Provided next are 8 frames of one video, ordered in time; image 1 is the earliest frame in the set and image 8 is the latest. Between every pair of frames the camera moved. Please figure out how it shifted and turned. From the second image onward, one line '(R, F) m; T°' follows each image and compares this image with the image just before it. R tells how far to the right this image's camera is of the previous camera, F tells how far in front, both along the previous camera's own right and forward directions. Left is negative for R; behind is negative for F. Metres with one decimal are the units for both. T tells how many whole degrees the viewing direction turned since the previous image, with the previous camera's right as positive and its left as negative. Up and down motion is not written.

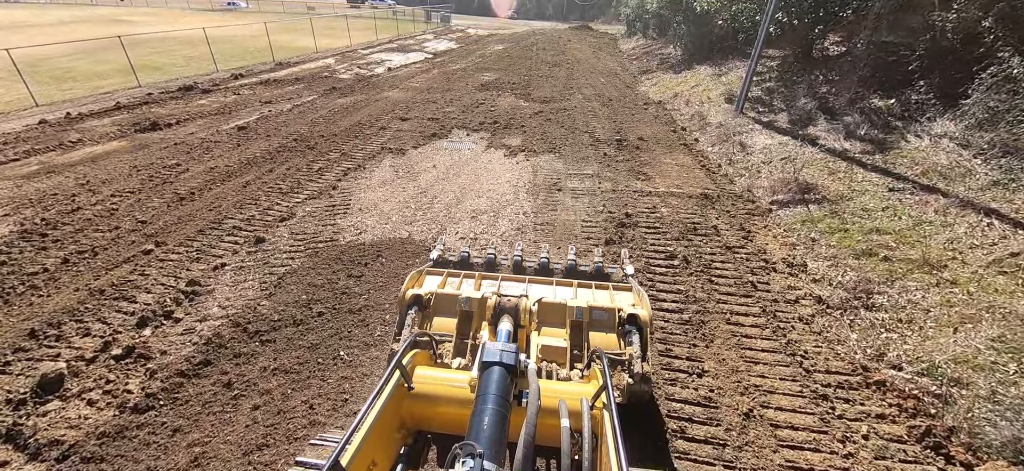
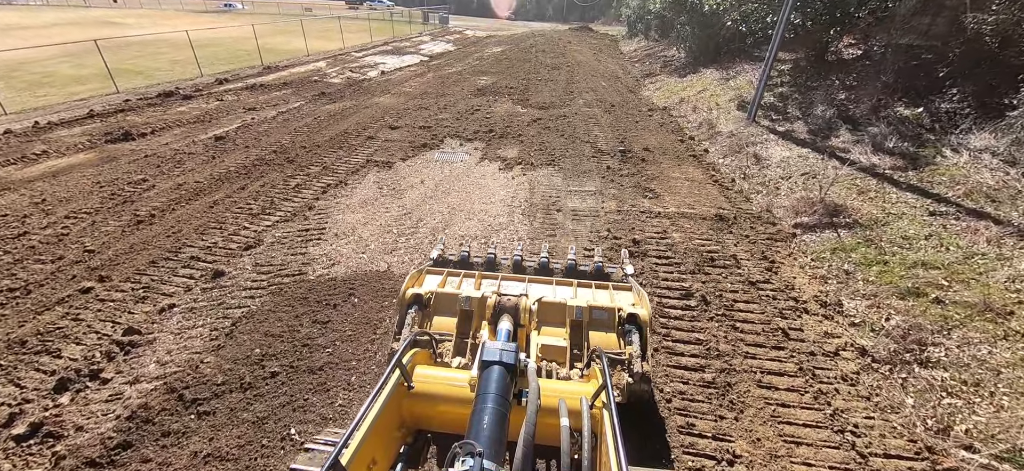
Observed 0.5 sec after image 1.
(+0.1, +0.8) m; 0°
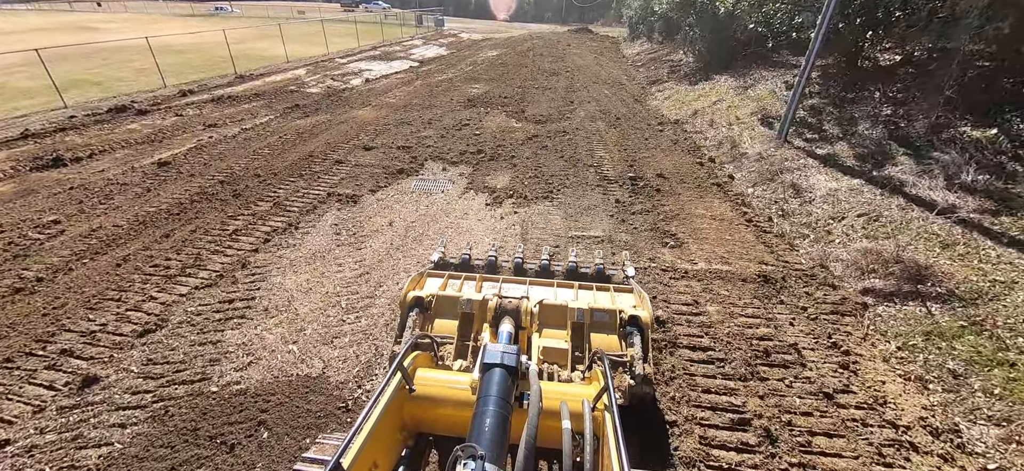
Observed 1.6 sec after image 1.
(+0.2, +1.6) m; 0°
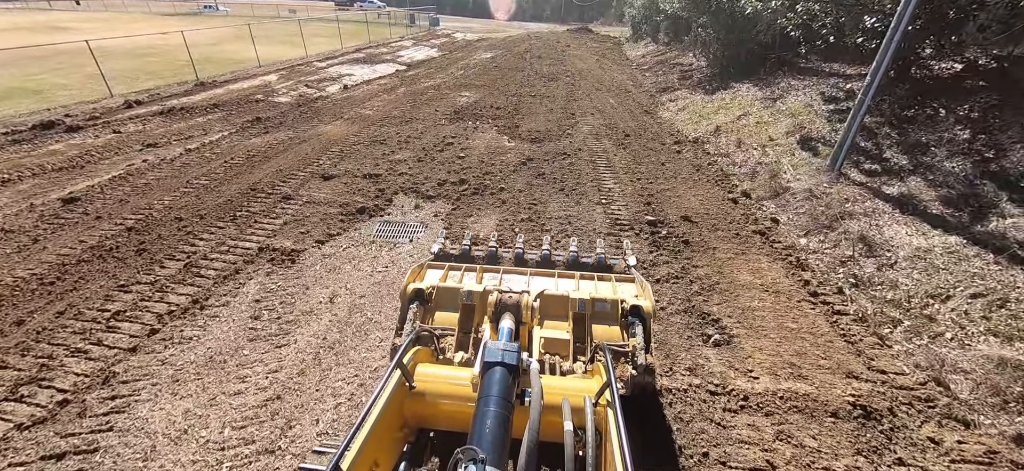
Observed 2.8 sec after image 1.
(+0.2, +1.8) m; 0°
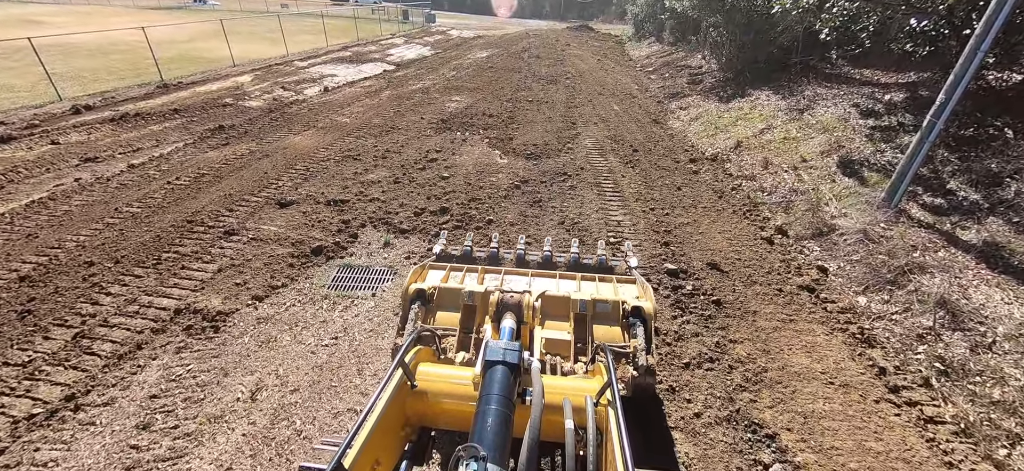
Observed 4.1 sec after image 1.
(+0.1, +1.3) m; 0°
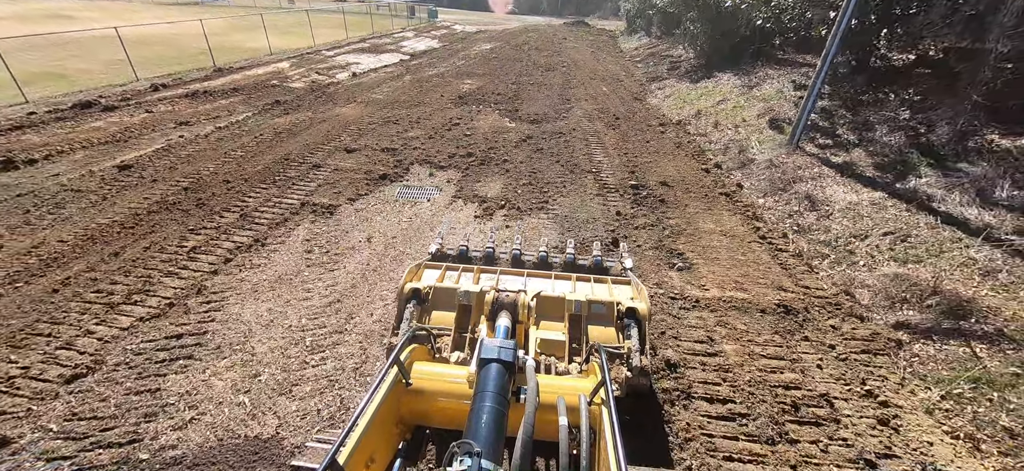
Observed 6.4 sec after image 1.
(-0.3, -2.5) m; 0°
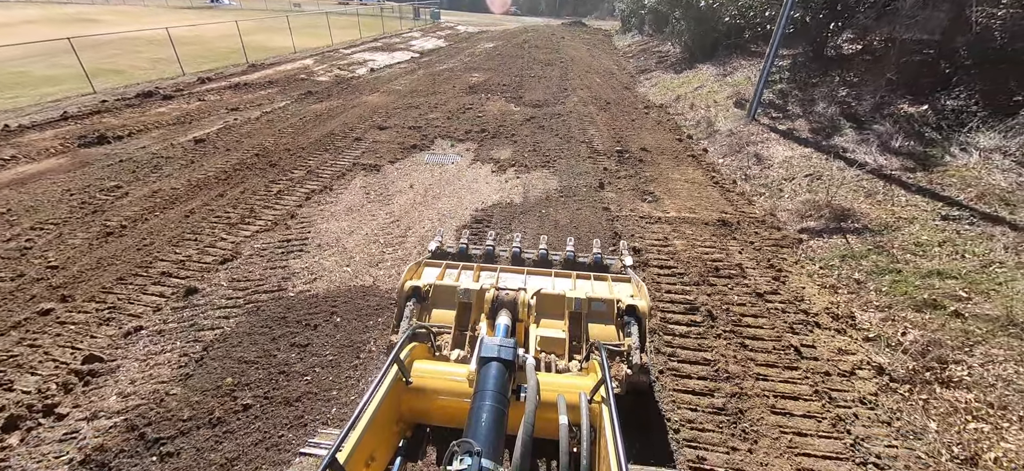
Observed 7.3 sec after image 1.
(-0.2, -1.9) m; 0°
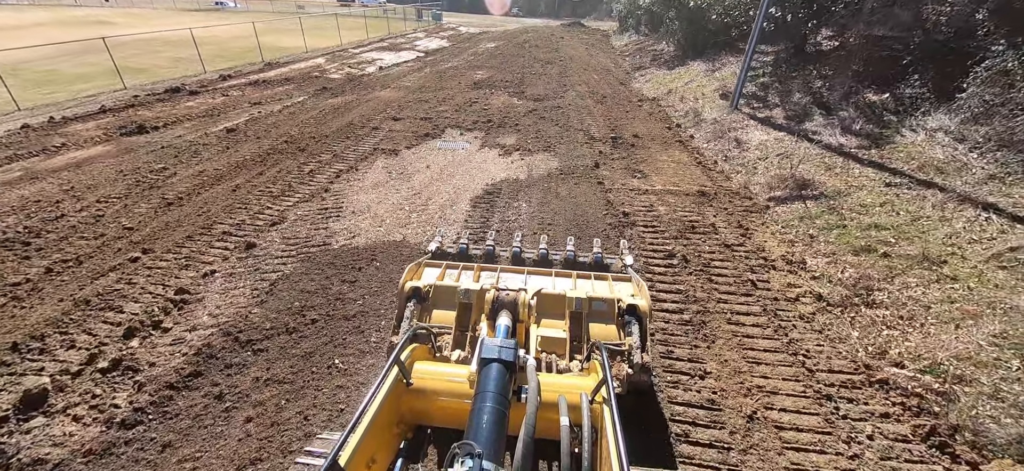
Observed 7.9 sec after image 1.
(-0.1, -1.0) m; 0°
